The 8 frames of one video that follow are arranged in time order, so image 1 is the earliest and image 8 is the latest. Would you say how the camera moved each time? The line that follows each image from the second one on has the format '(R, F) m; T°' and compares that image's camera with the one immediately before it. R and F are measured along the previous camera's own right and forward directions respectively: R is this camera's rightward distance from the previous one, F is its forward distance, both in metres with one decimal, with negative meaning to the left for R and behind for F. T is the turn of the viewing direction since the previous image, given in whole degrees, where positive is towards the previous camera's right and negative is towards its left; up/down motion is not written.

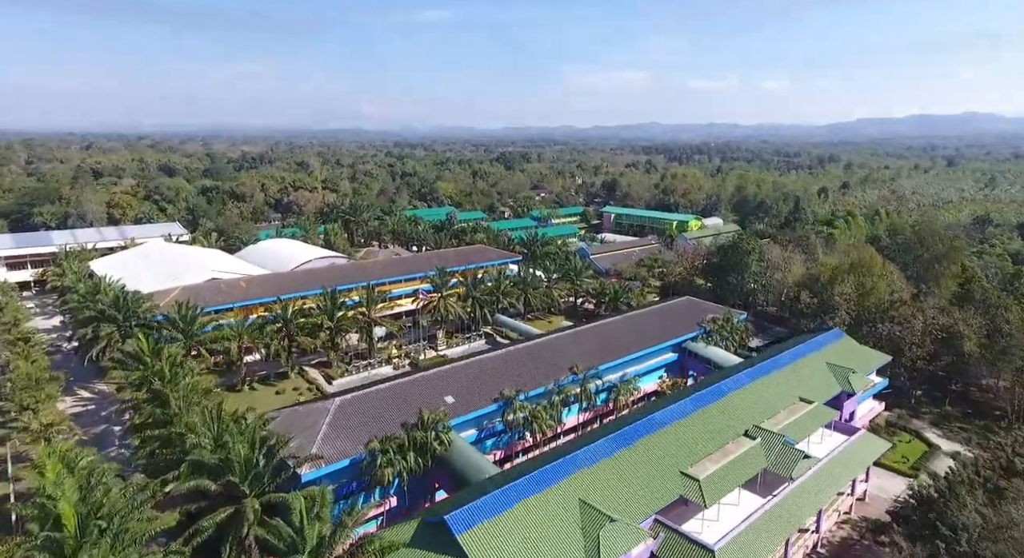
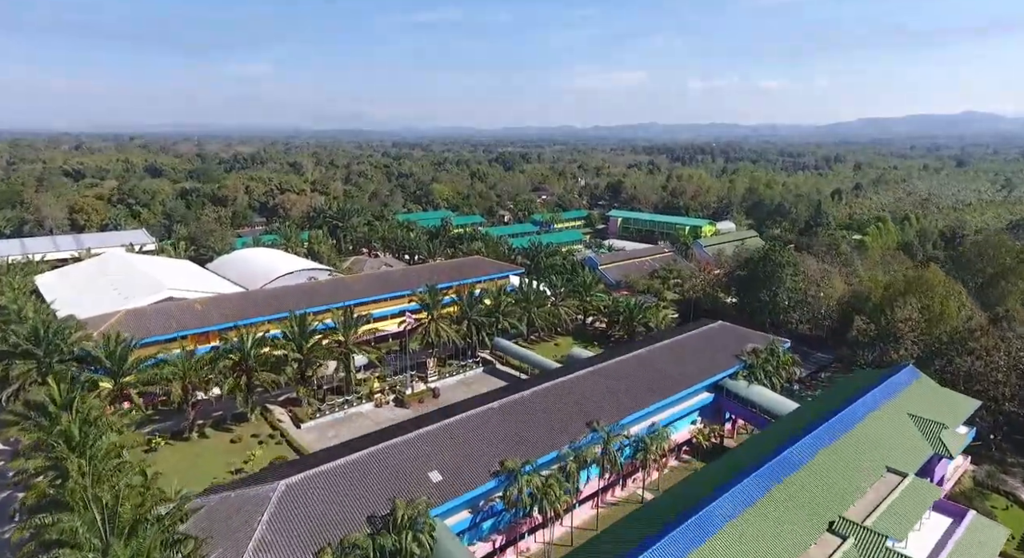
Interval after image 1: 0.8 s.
(-0.1, +5.7) m; 0°
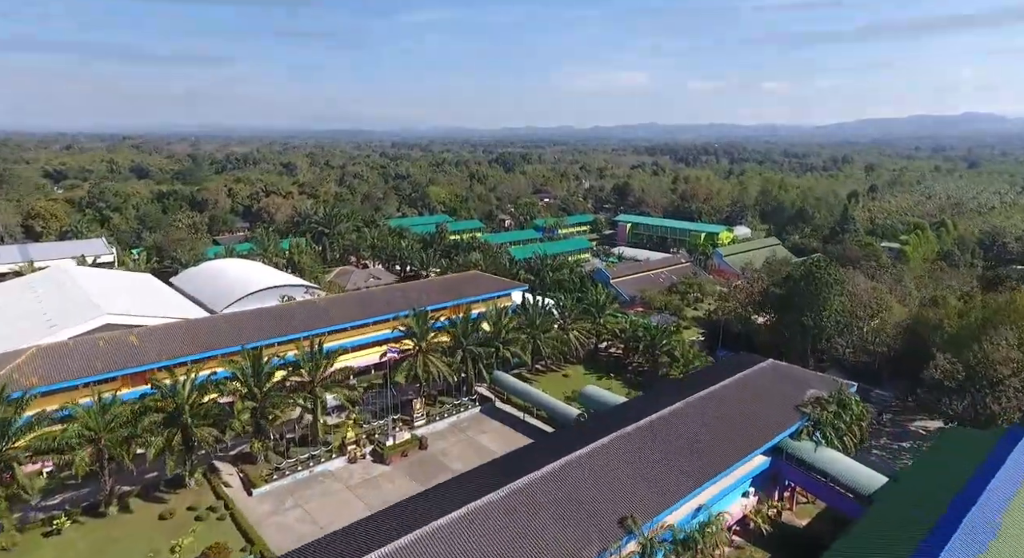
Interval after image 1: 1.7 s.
(-0.1, +5.9) m; 0°
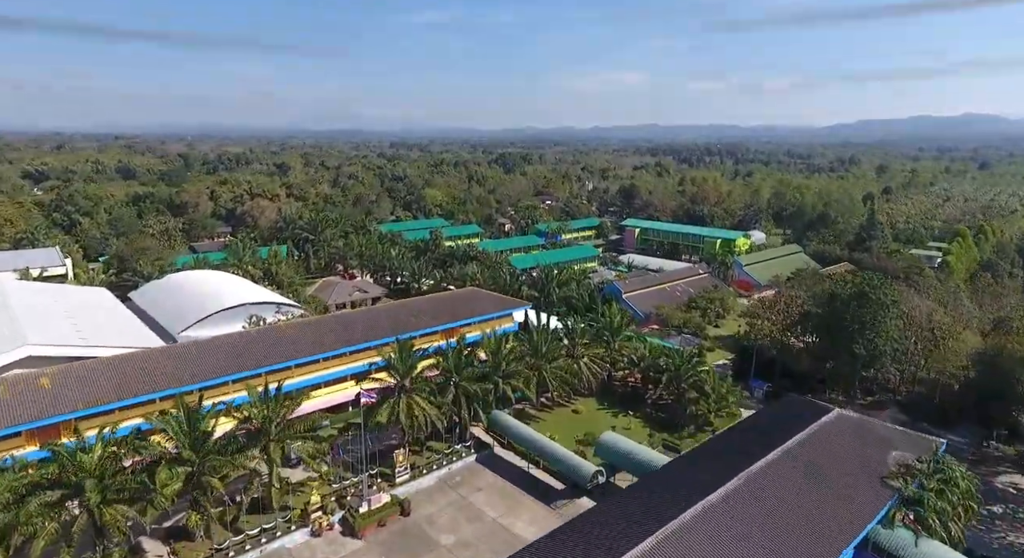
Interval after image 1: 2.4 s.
(-0.1, +5.2) m; 0°
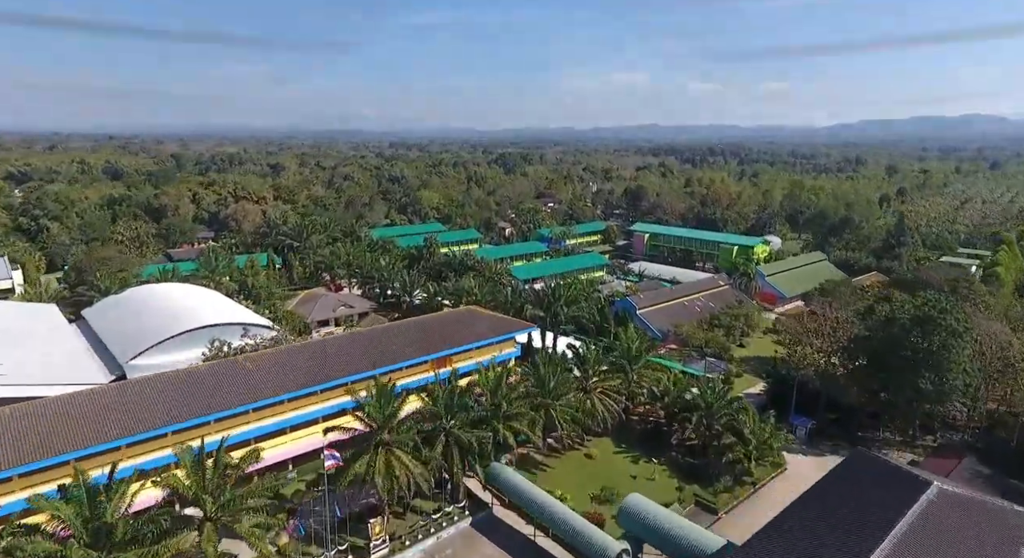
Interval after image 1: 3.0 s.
(-0.1, +4.7) m; 0°
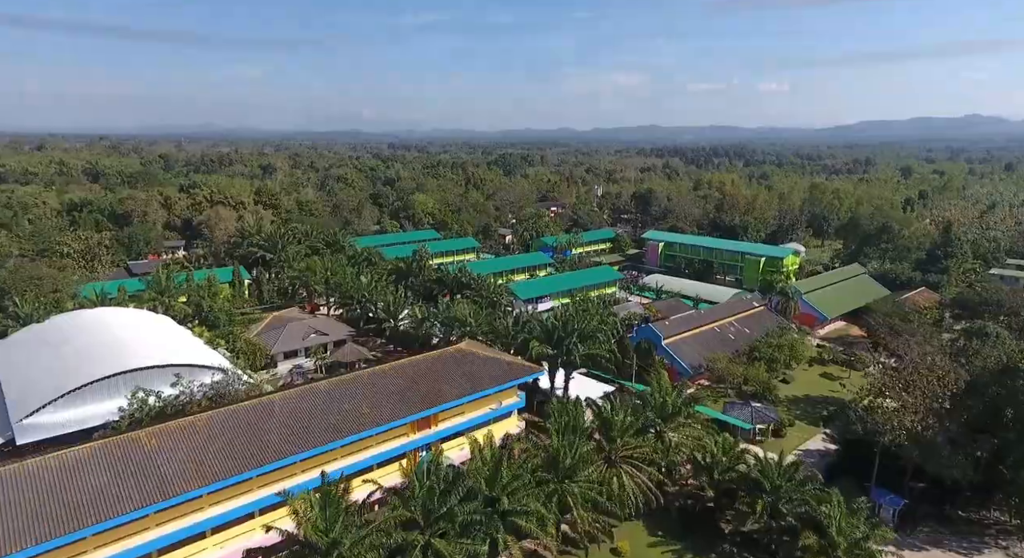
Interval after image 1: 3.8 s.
(-0.1, +6.5) m; 0°
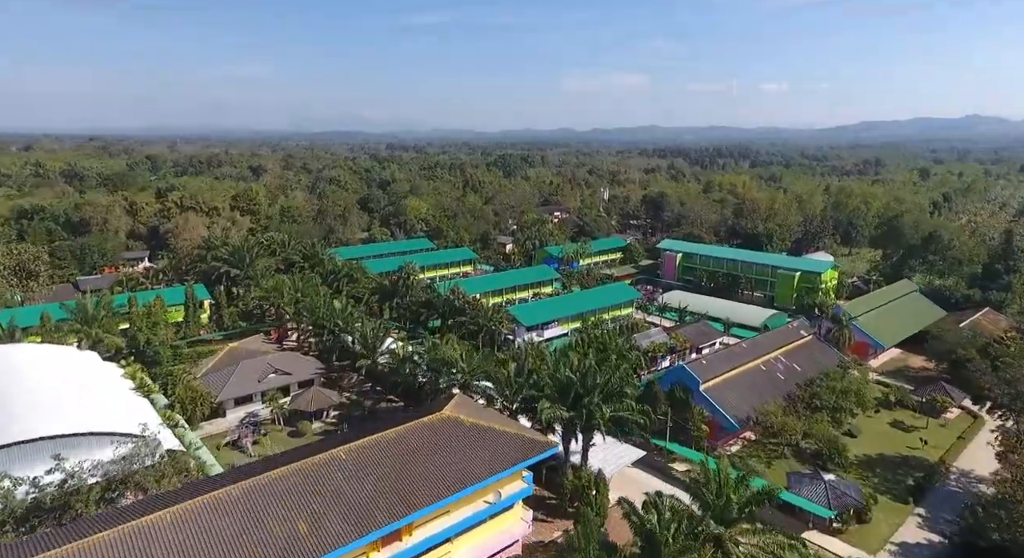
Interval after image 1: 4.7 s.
(-0.1, +6.6) m; 0°
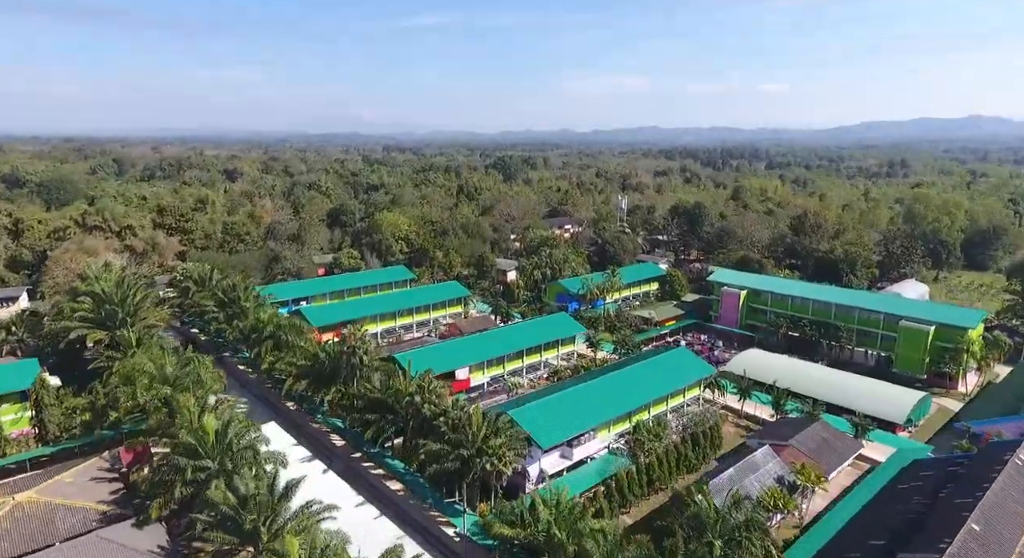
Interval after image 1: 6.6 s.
(-0.3, +15.3) m; 0°
